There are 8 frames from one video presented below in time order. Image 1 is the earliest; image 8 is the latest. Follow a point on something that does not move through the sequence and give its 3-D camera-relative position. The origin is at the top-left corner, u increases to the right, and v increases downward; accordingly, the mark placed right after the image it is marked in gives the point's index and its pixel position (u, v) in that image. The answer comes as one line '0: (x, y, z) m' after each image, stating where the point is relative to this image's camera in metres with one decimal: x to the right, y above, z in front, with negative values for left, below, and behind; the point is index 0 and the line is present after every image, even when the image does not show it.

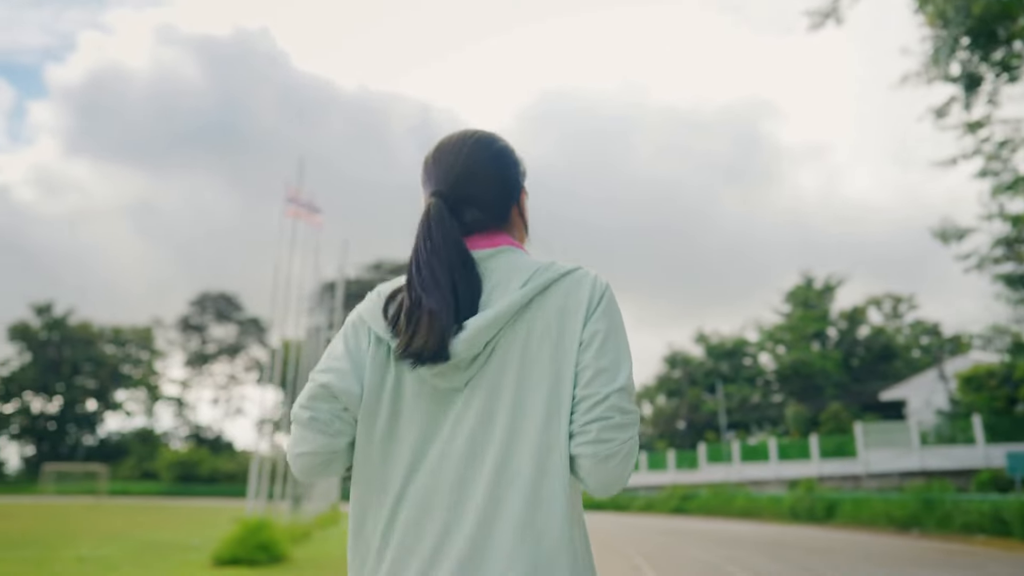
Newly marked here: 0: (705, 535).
0: (+5.1, -6.5, +18.5) m
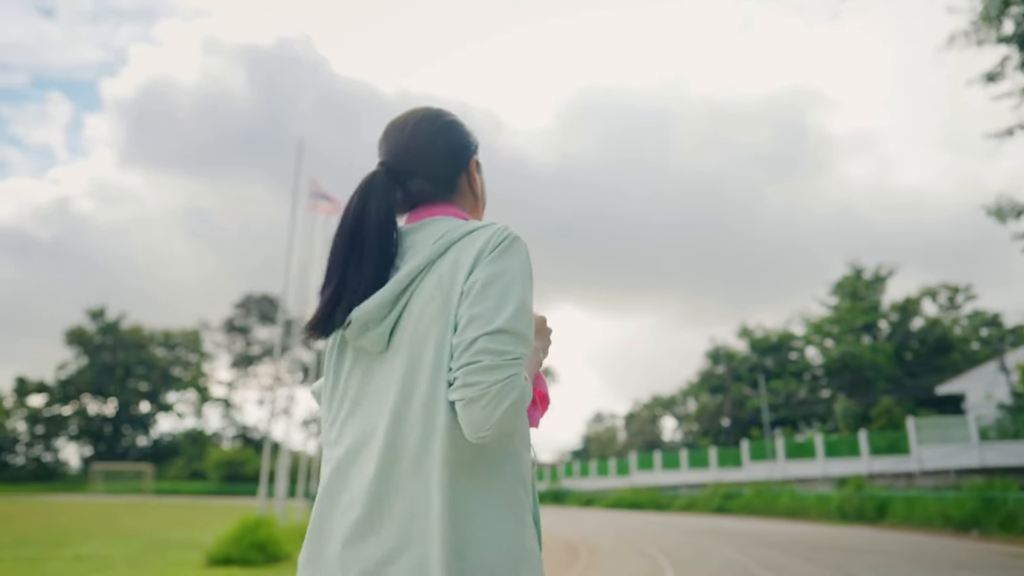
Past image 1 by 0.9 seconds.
0: (+5.9, -6.3, +17.7) m
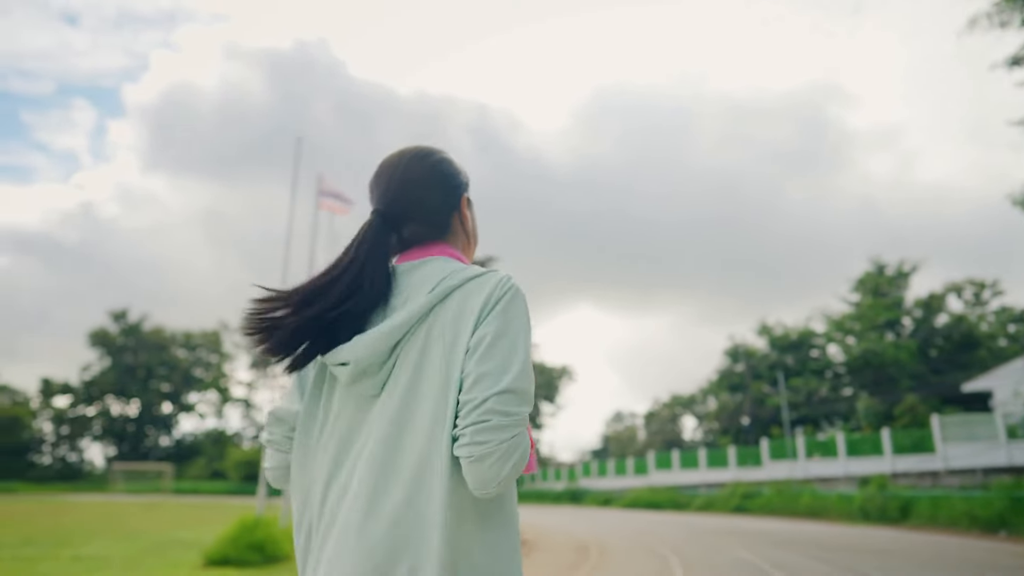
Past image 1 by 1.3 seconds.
0: (+6.3, -6.1, +17.3) m
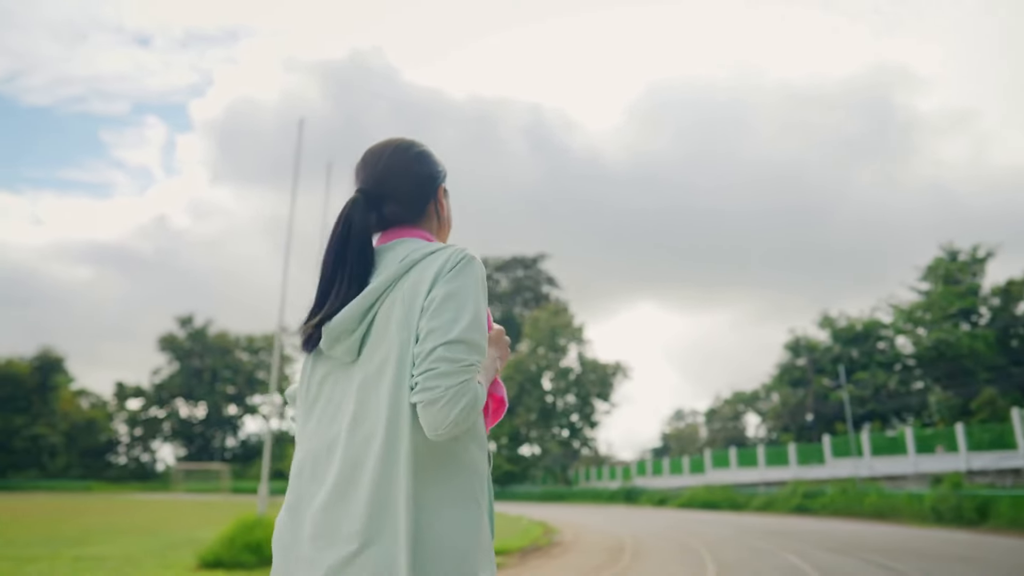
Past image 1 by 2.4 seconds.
0: (+7.2, -5.8, +16.2) m
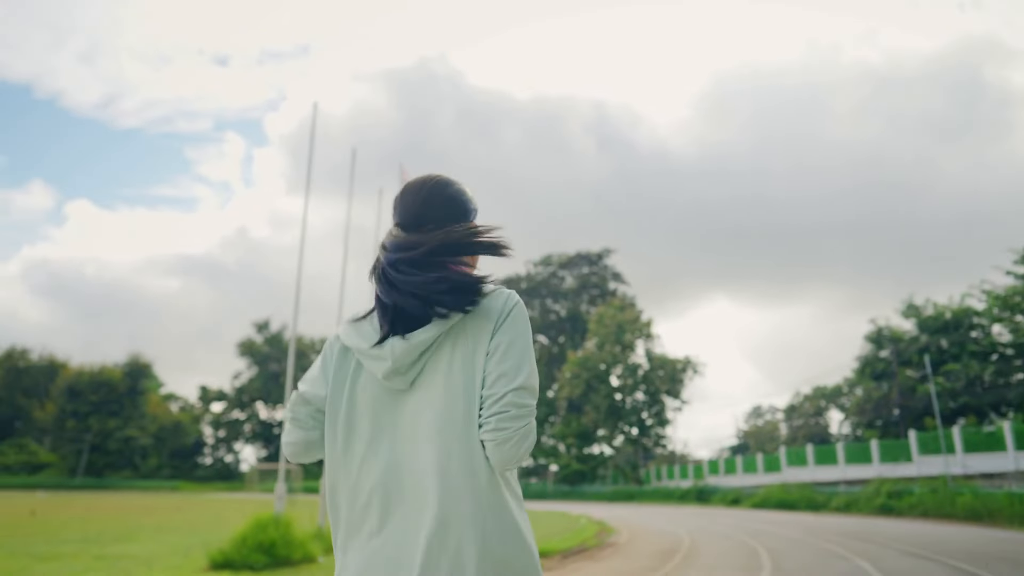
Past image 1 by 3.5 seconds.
0: (+8.4, -5.4, +14.9) m
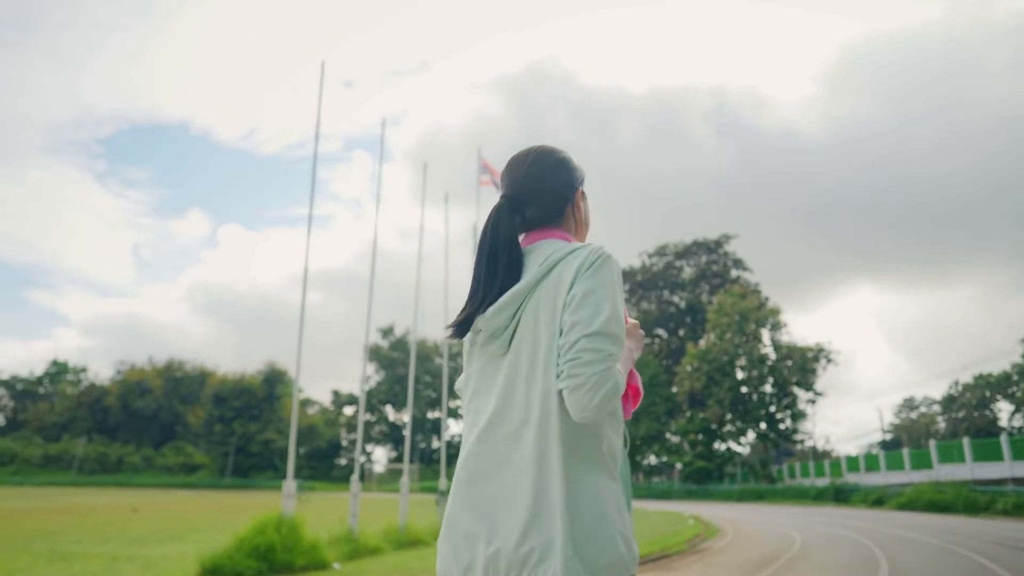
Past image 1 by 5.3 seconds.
0: (+10.1, -4.6, +12.2) m
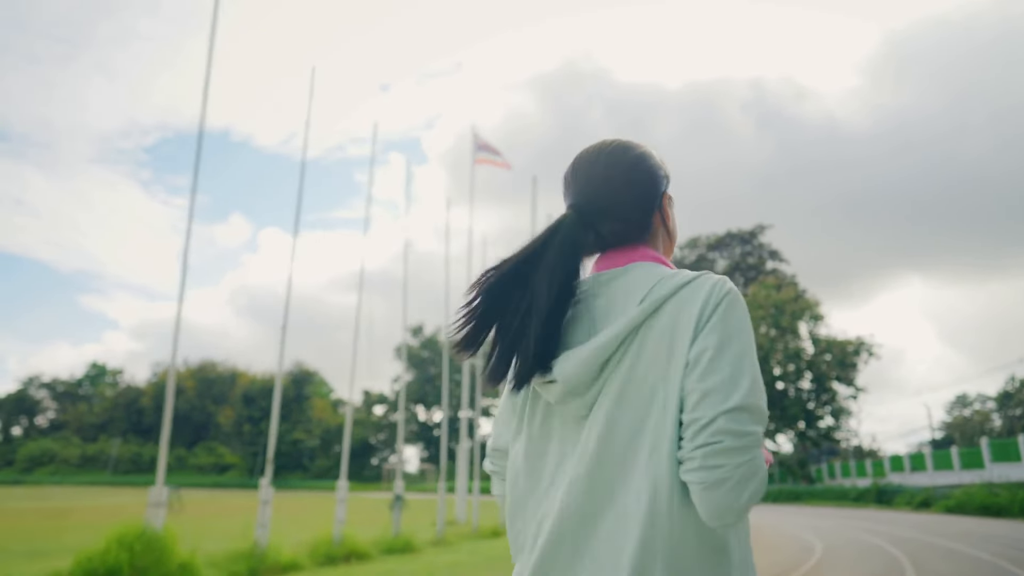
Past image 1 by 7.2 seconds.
0: (+9.8, -4.1, +10.4) m
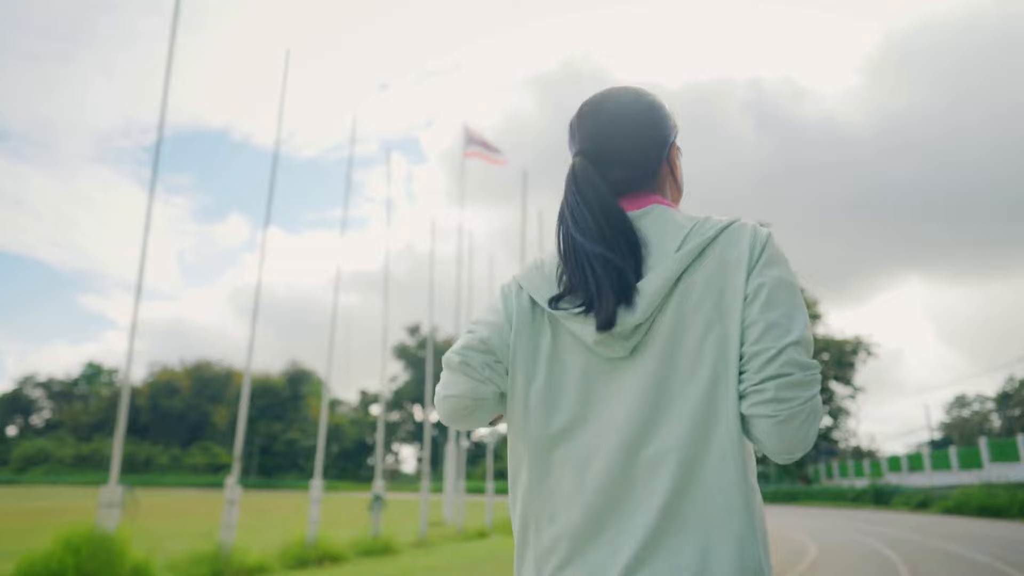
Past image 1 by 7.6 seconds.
0: (+9.6, -4.1, +10.1) m
